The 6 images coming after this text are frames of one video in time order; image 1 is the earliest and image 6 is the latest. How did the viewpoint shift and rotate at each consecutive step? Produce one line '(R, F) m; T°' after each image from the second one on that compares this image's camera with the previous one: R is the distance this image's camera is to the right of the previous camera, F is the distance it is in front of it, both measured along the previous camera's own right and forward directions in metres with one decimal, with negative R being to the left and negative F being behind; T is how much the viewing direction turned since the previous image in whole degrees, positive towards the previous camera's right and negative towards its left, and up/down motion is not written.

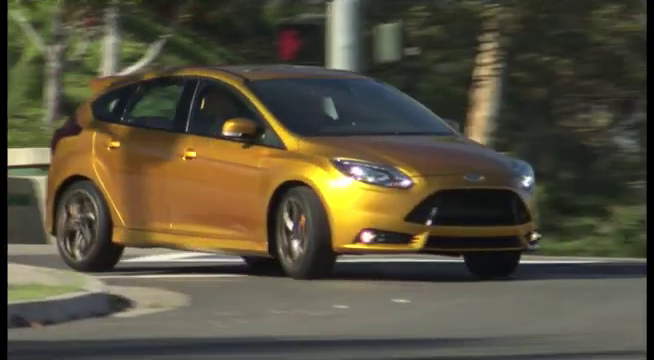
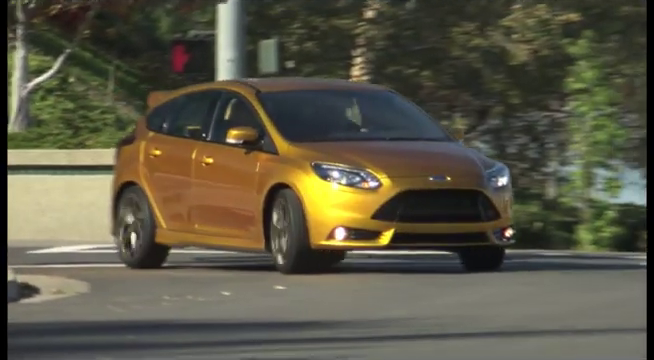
(0.0, -1.9) m; +2°
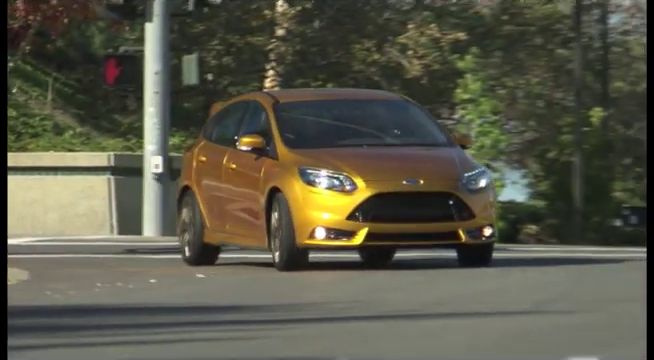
(-0.2, -2.2) m; +2°
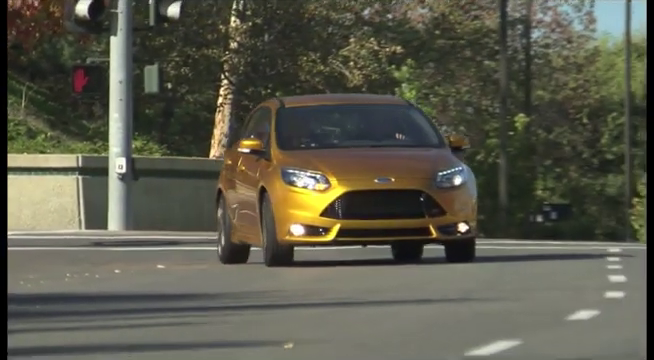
(-0.3, -2.0) m; +2°
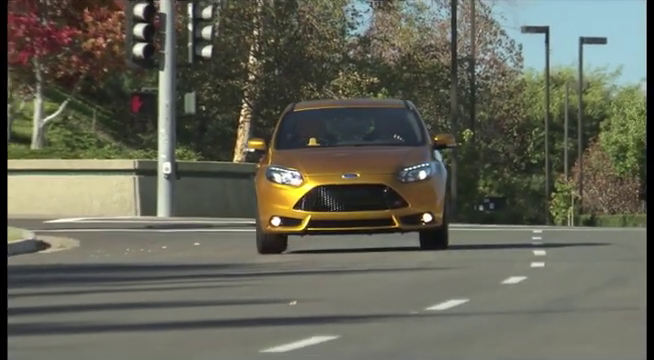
(-0.4, -7.4) m; +1°
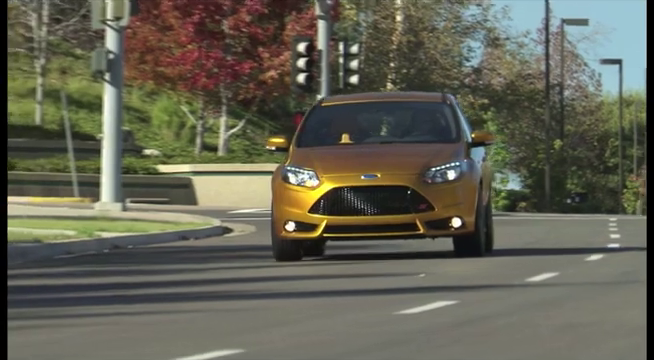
(+0.8, -8.4) m; -4°
